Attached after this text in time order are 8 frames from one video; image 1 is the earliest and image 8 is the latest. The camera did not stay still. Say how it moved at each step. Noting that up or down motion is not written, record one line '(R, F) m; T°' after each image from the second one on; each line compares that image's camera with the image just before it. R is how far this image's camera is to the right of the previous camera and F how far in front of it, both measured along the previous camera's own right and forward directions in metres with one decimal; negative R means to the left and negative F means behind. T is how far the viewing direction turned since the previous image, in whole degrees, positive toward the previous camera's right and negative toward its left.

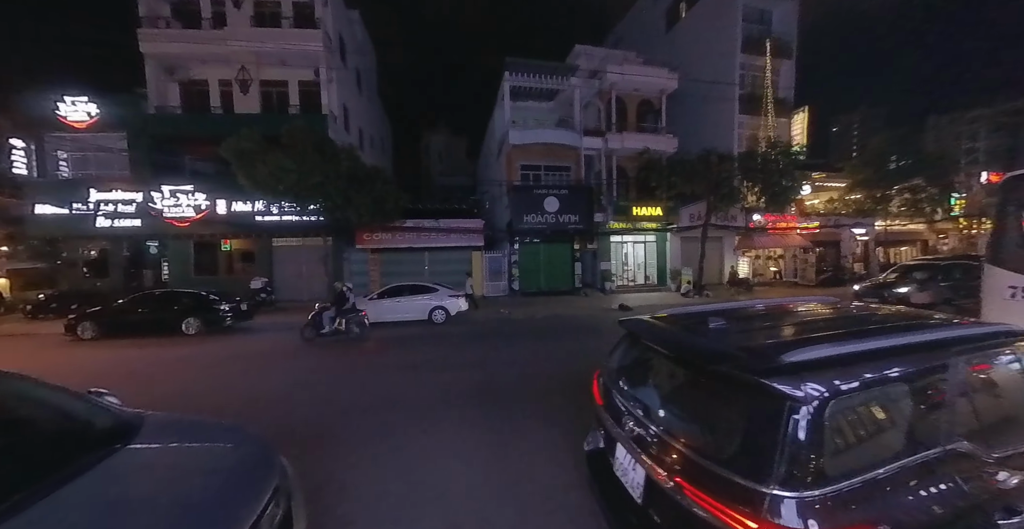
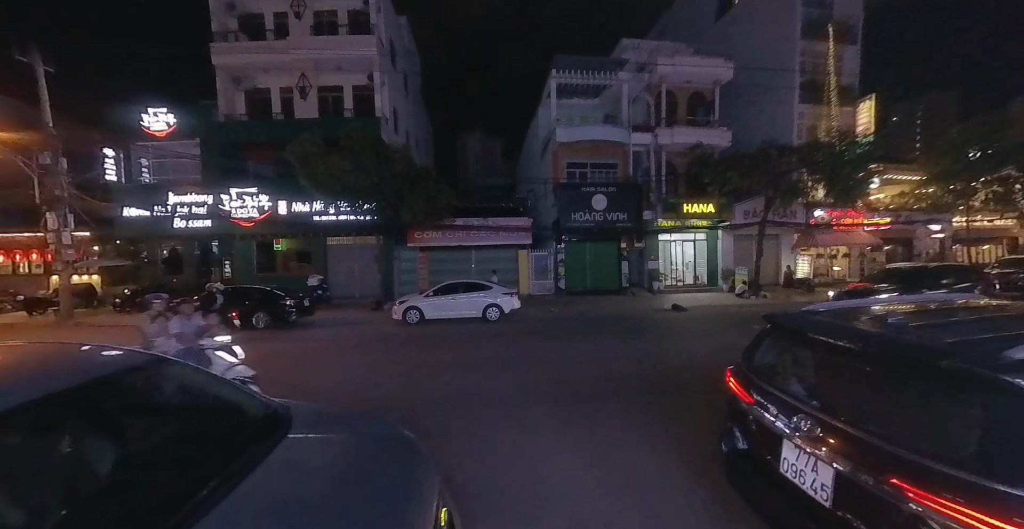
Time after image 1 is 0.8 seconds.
(-0.9, 0.0) m; -4°
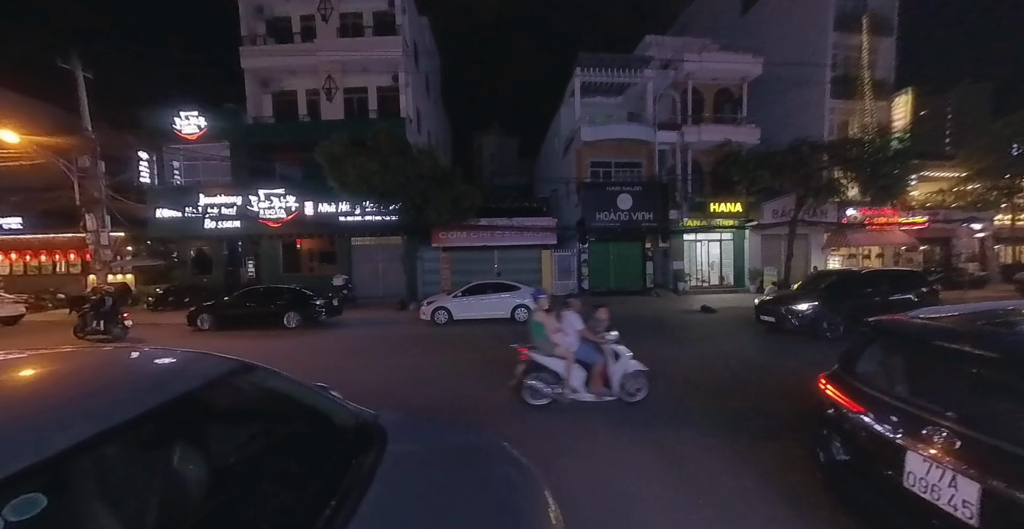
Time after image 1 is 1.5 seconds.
(-0.6, +0.1) m; -2°
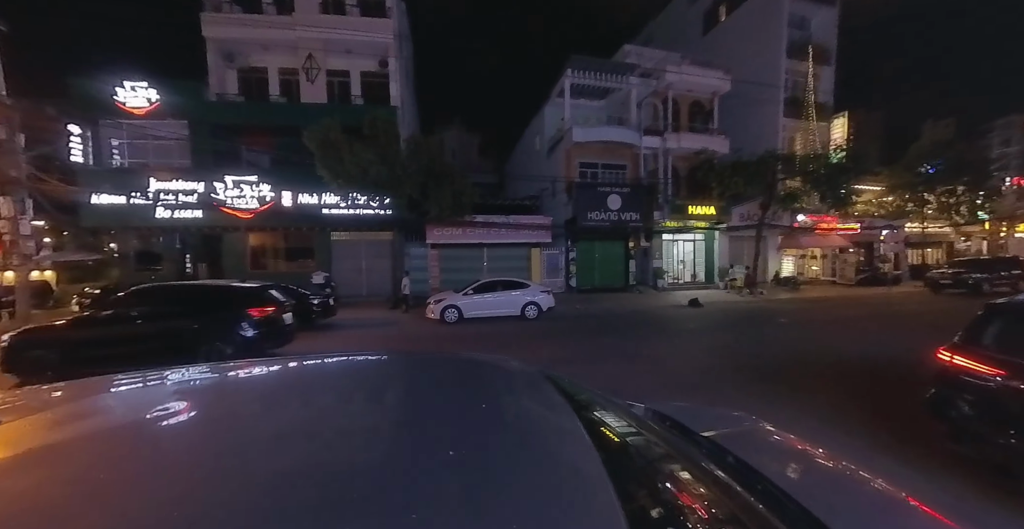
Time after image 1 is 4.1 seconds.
(-2.2, +0.3) m; +8°
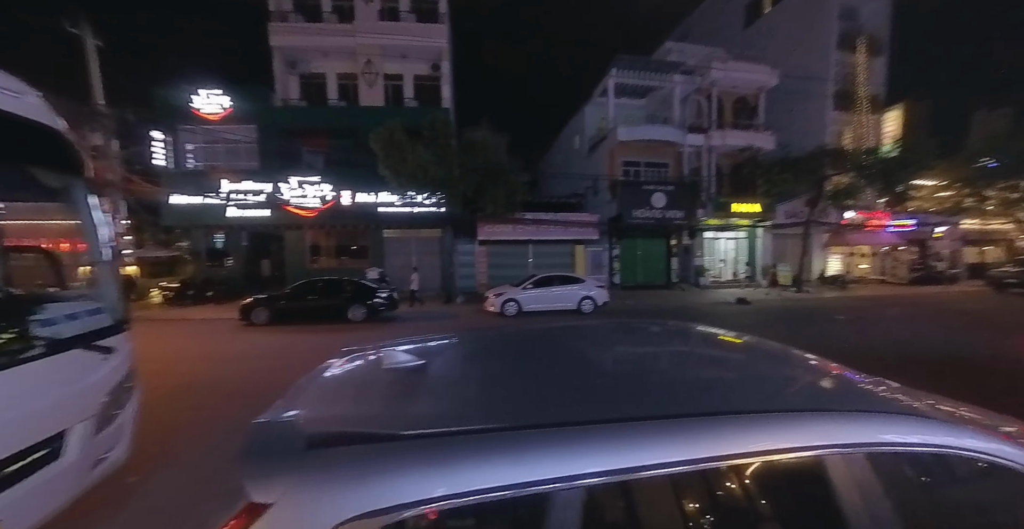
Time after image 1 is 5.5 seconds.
(-1.4, -0.4) m; -3°
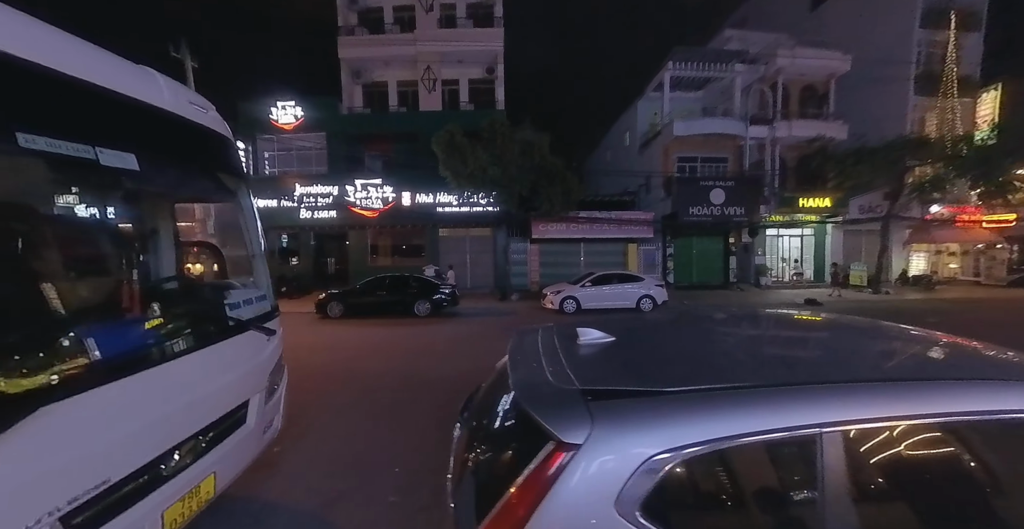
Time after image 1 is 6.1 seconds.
(-0.8, -0.2) m; -6°
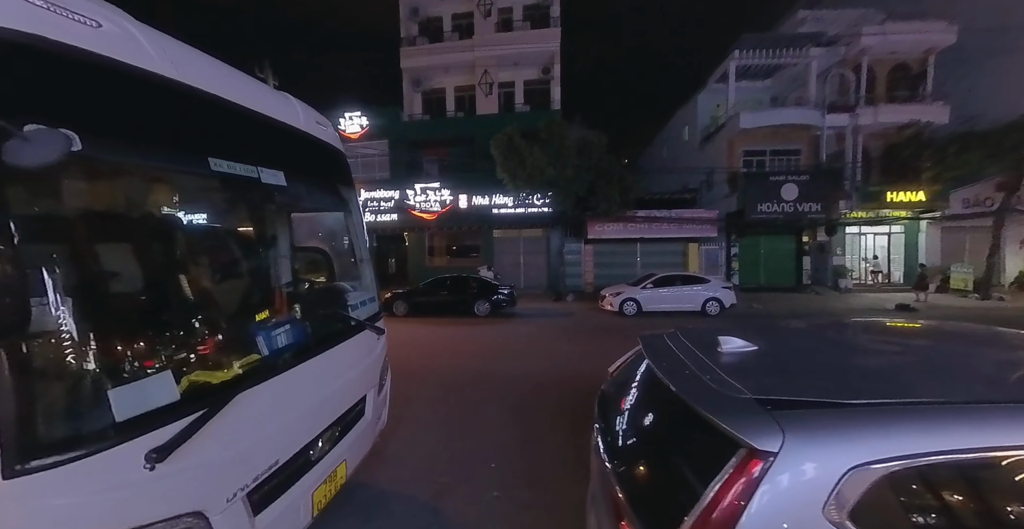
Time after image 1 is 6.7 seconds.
(-0.5, -0.1) m; -7°
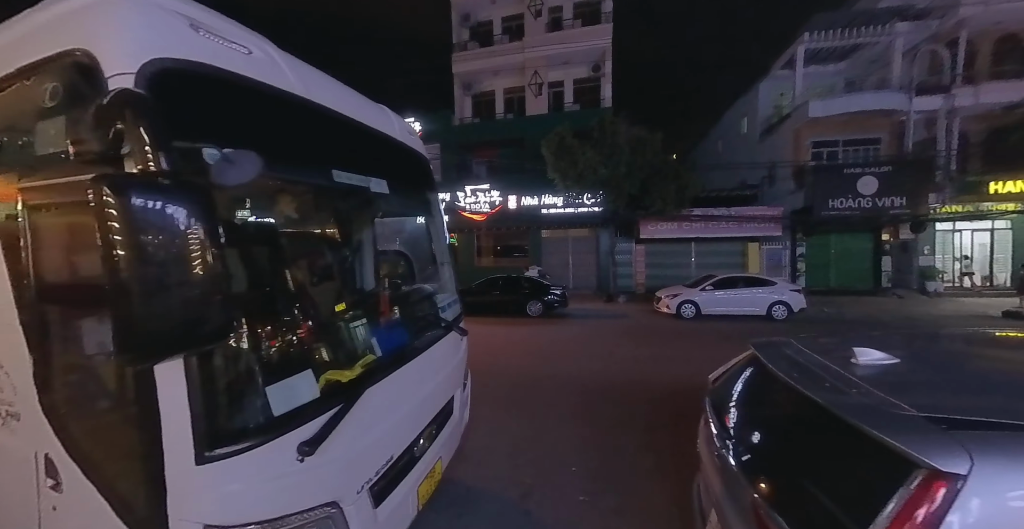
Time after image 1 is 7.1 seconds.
(-0.4, 0.0) m; -6°
